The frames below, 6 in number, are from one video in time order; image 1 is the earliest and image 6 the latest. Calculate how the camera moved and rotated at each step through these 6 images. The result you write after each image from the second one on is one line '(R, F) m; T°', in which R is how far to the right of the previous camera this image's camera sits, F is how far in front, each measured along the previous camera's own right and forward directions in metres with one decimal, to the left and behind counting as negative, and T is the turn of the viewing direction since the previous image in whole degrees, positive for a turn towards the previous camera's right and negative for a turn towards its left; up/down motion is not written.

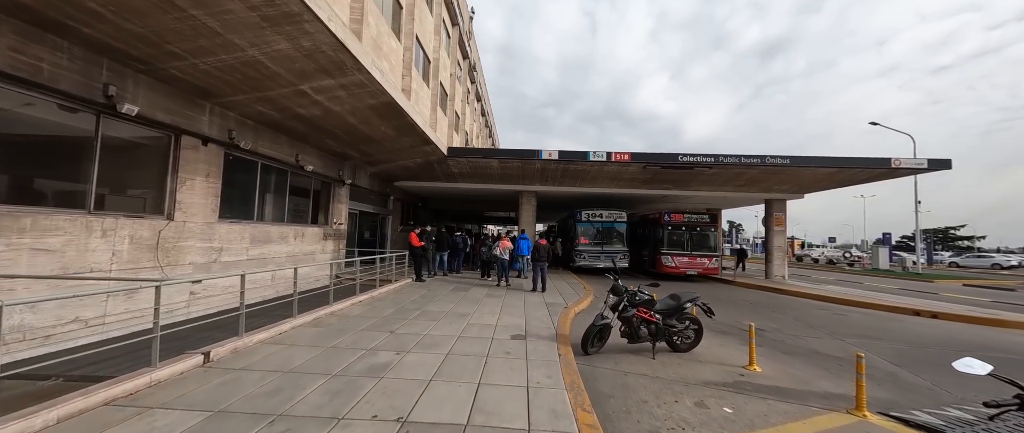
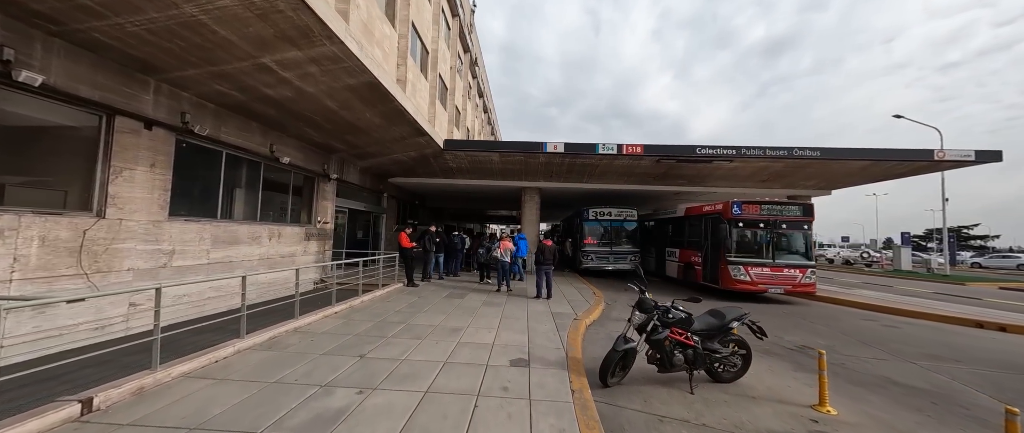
(+0.1, +1.0) m; -1°
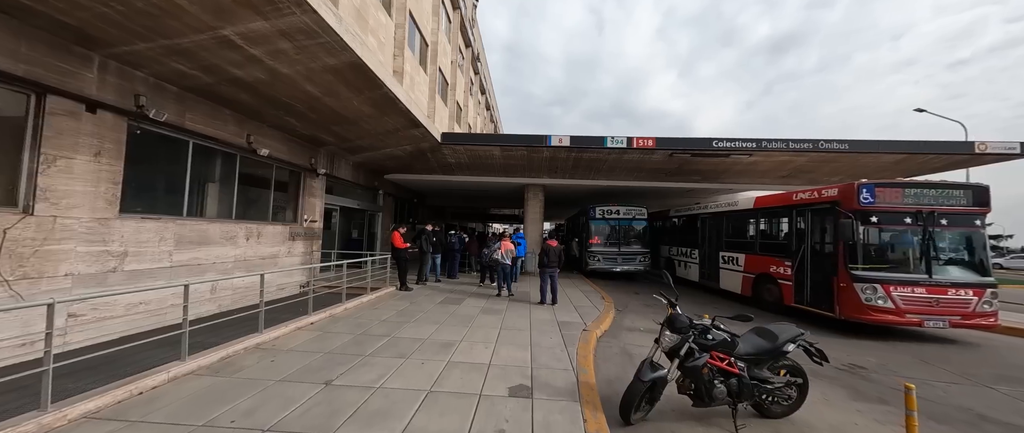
(0.0, +0.7) m; -1°
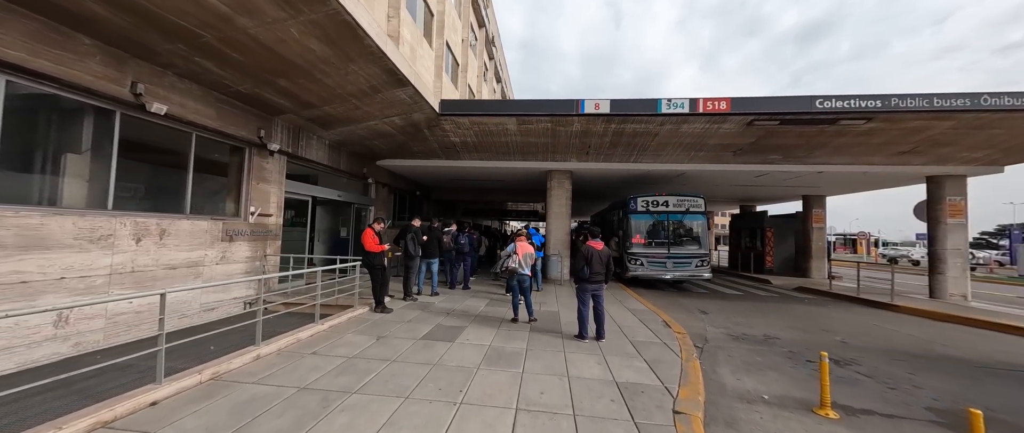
(-0.1, +2.6) m; -4°
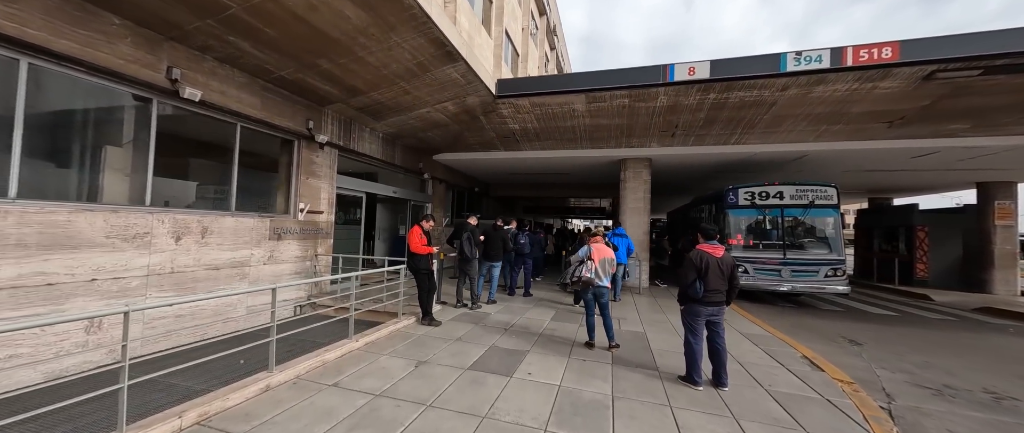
(-0.2, +1.3) m; -12°
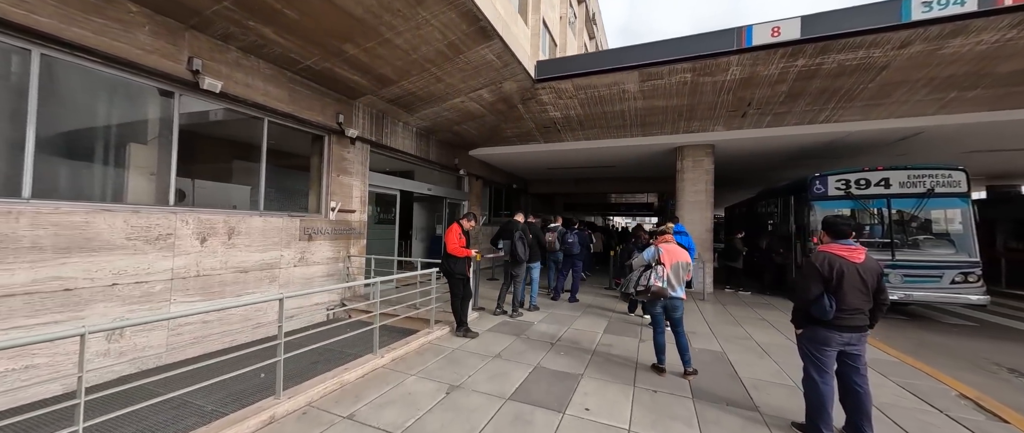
(-0.1, +0.7) m; -7°
